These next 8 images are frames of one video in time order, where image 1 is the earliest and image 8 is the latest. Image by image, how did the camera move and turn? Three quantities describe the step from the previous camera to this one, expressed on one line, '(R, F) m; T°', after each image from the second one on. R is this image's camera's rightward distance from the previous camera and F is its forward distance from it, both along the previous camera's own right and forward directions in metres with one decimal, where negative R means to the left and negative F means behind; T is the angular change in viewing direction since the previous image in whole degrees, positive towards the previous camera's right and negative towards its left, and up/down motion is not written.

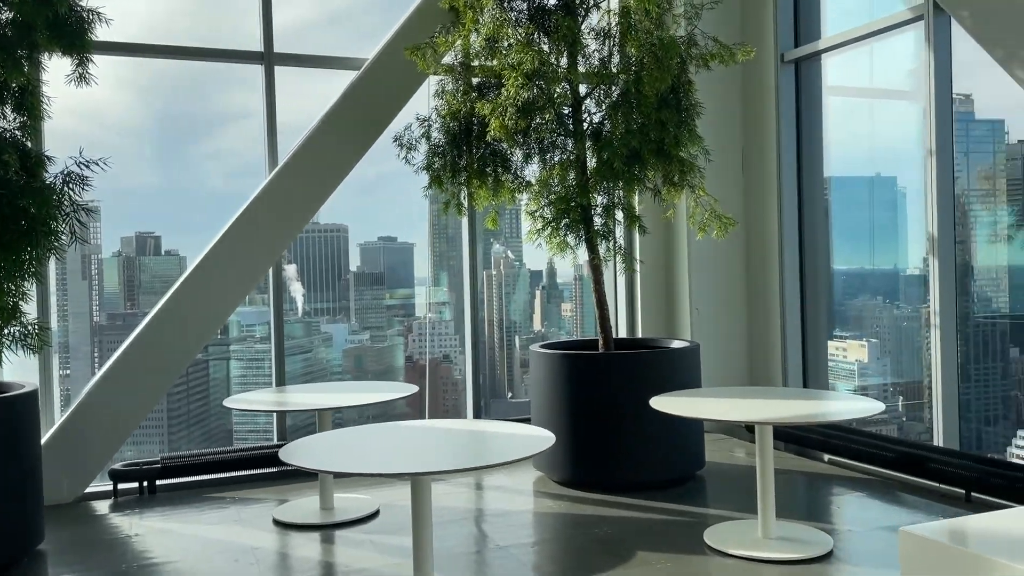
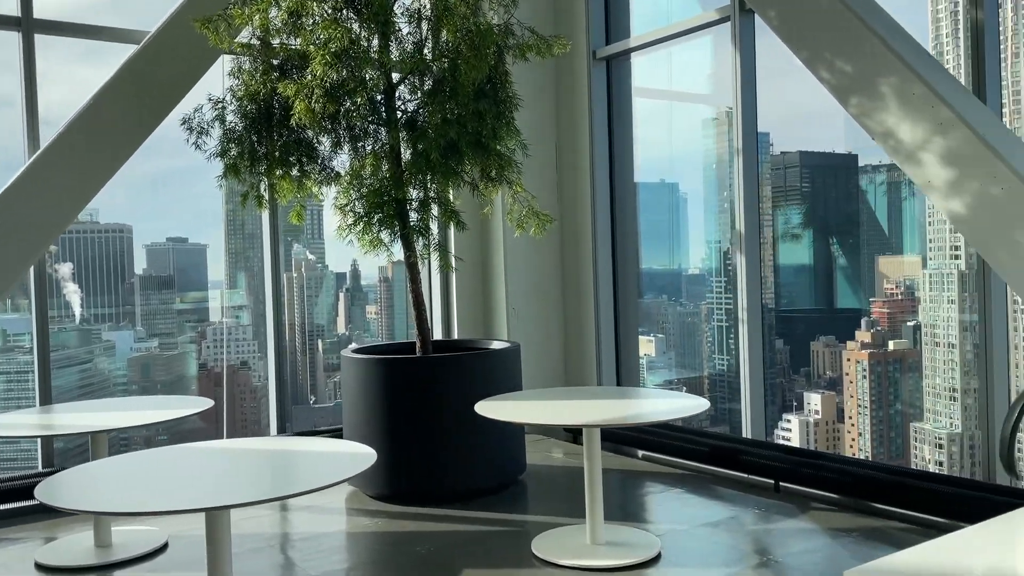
(0.0, +0.3) m; +13°
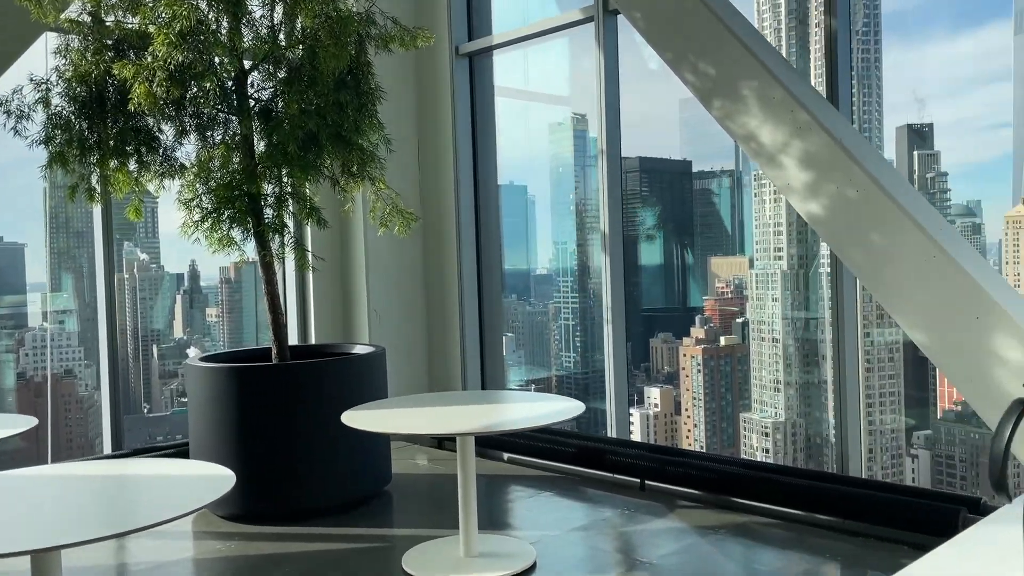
(-0.1, +0.2) m; +10°
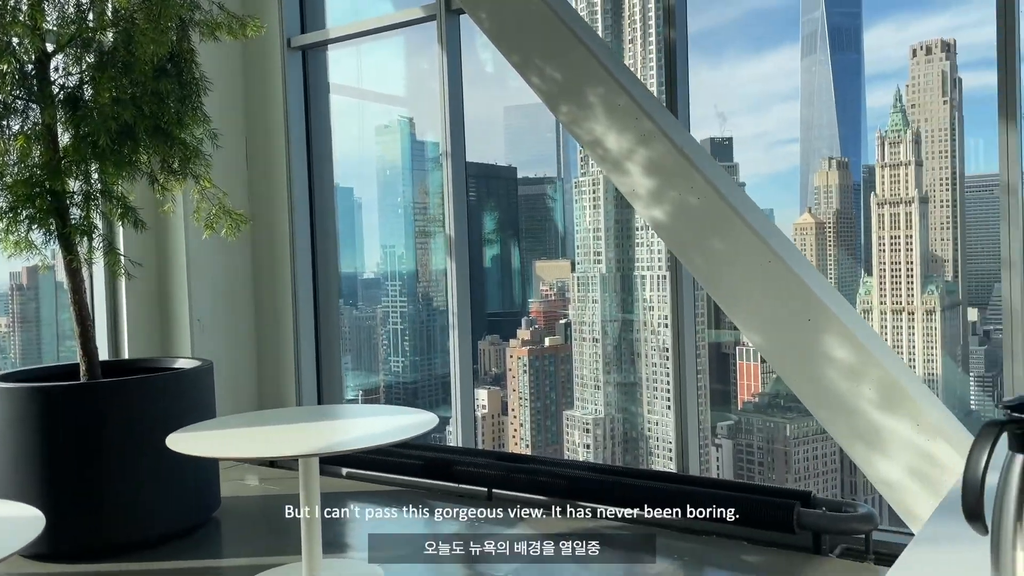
(-0.1, +0.2) m; +12°
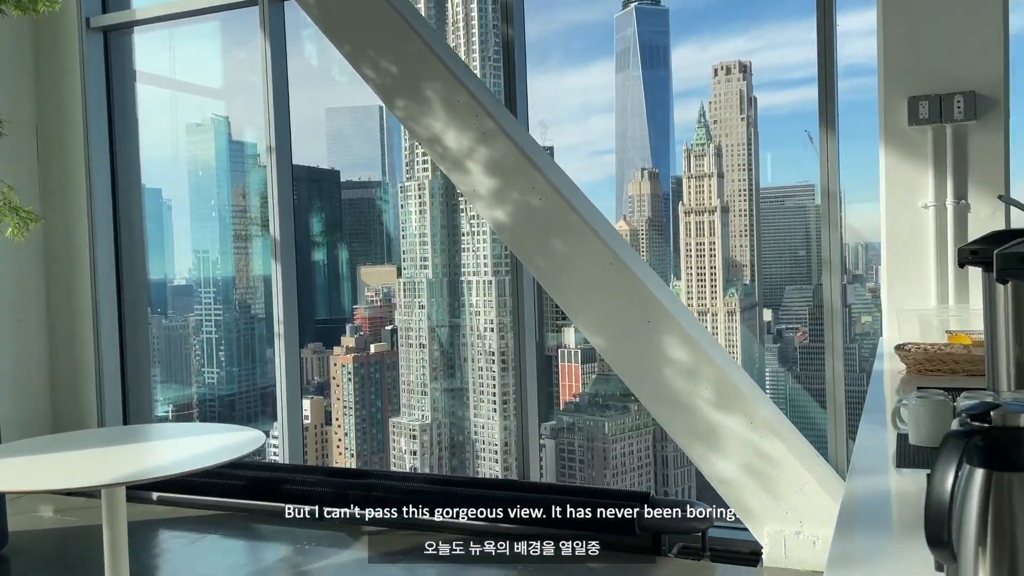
(0.0, +0.2) m; +12°
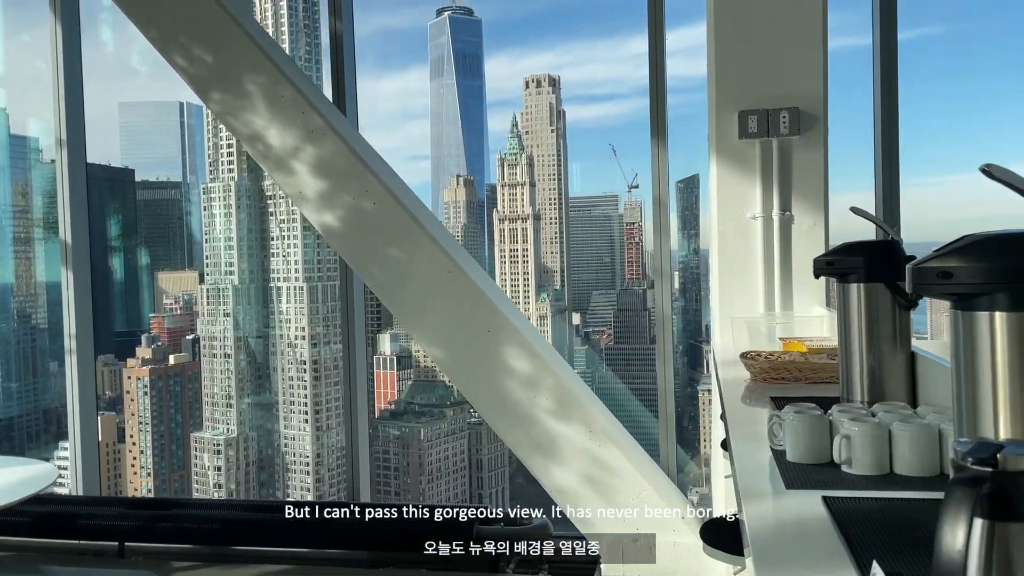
(-0.1, +0.2) m; +12°
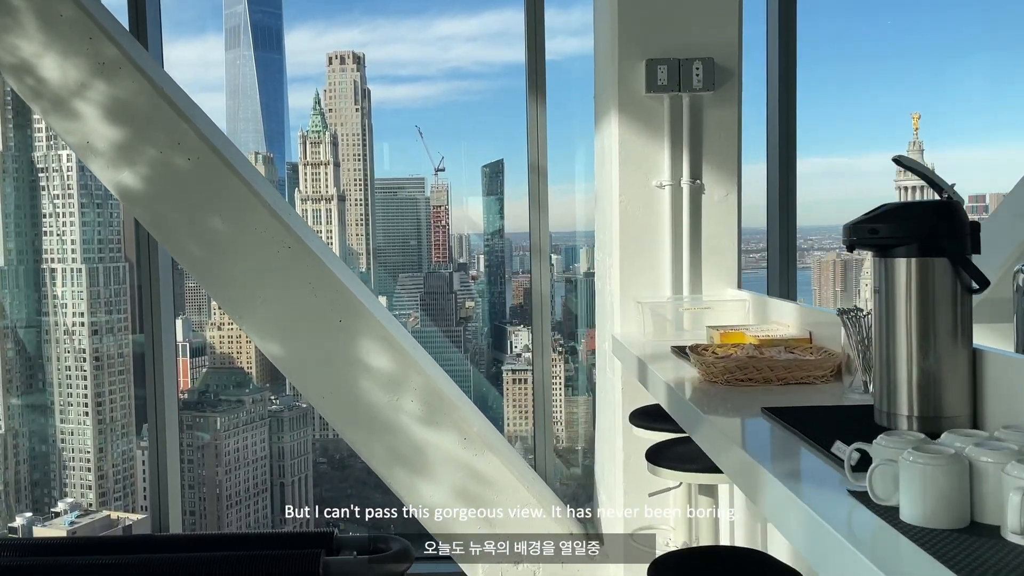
(-0.2, +0.6) m; +13°
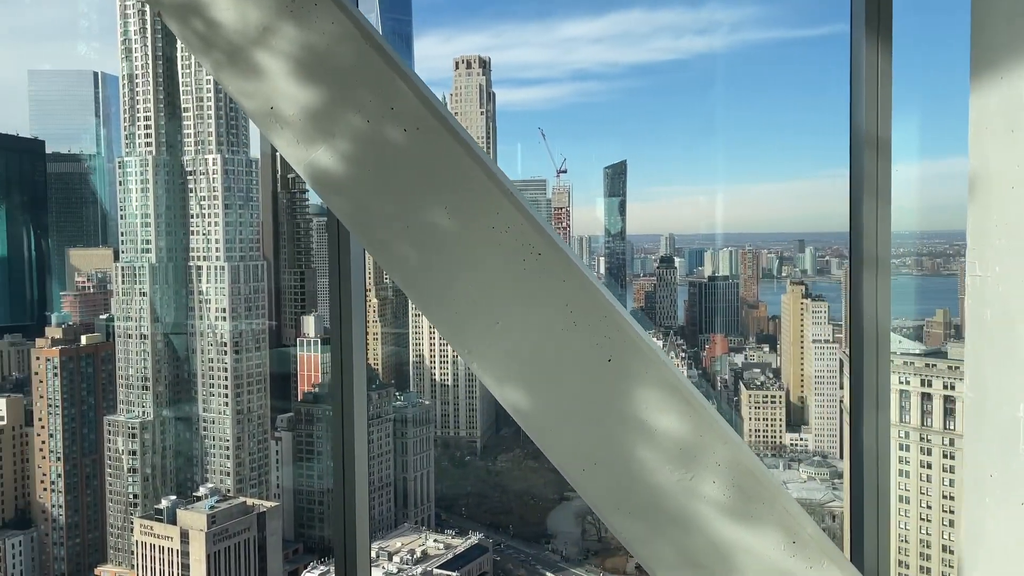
(-0.5, +0.8) m; -8°
